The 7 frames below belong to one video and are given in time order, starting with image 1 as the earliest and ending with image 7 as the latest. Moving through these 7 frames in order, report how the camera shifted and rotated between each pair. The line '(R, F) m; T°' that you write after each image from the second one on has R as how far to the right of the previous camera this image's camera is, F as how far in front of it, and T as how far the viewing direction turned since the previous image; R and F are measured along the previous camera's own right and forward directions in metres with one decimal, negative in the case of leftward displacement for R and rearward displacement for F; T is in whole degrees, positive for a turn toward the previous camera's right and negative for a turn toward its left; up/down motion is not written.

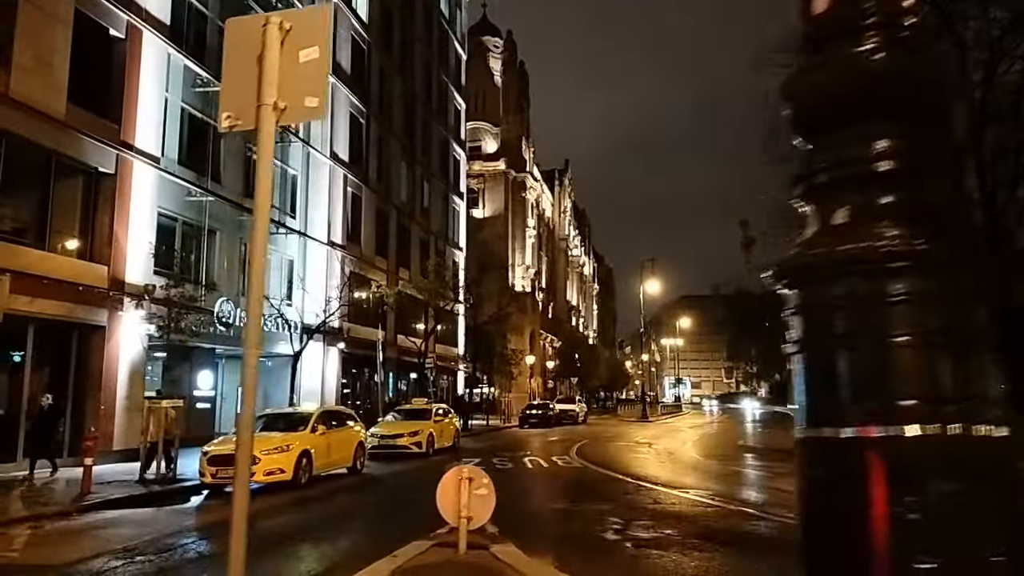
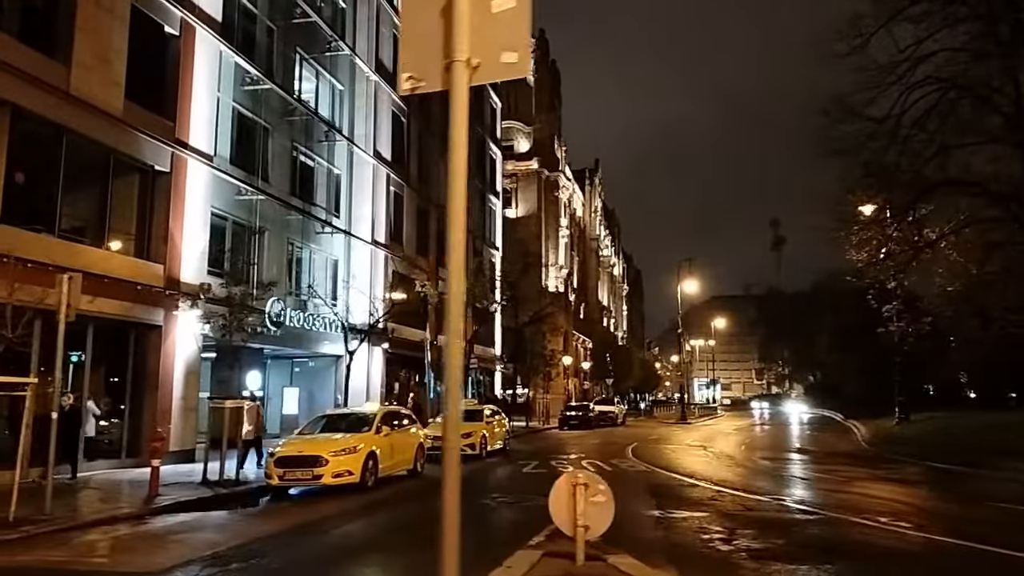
(-1.0, +0.6) m; -2°
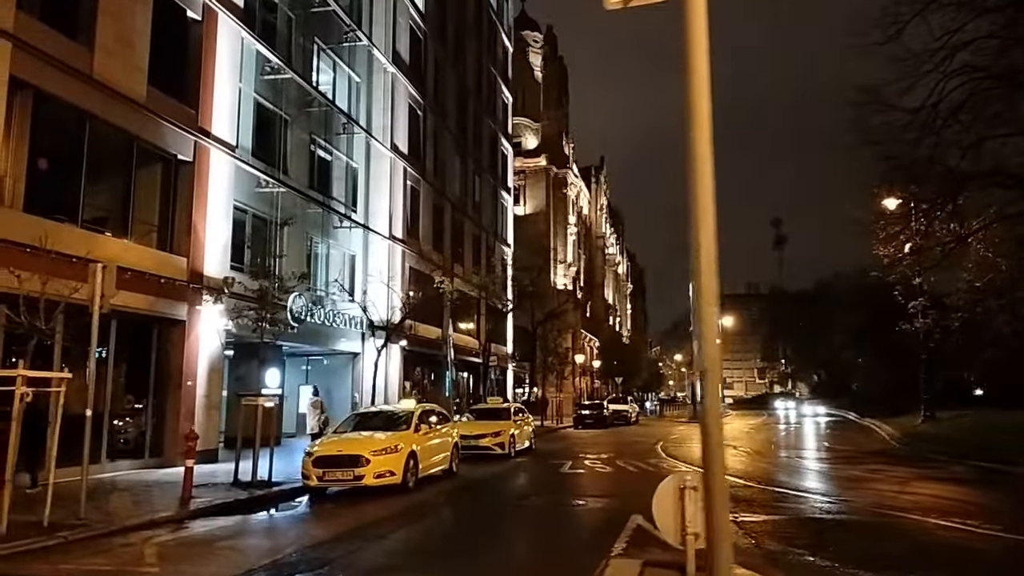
(-1.0, +0.7) m; 0°
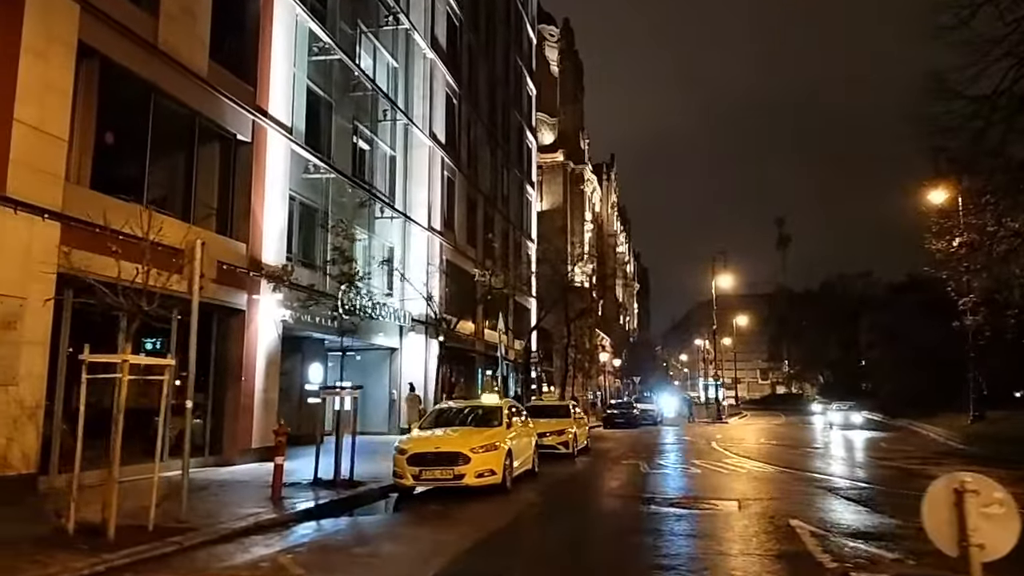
(-2.1, +1.1) m; 0°
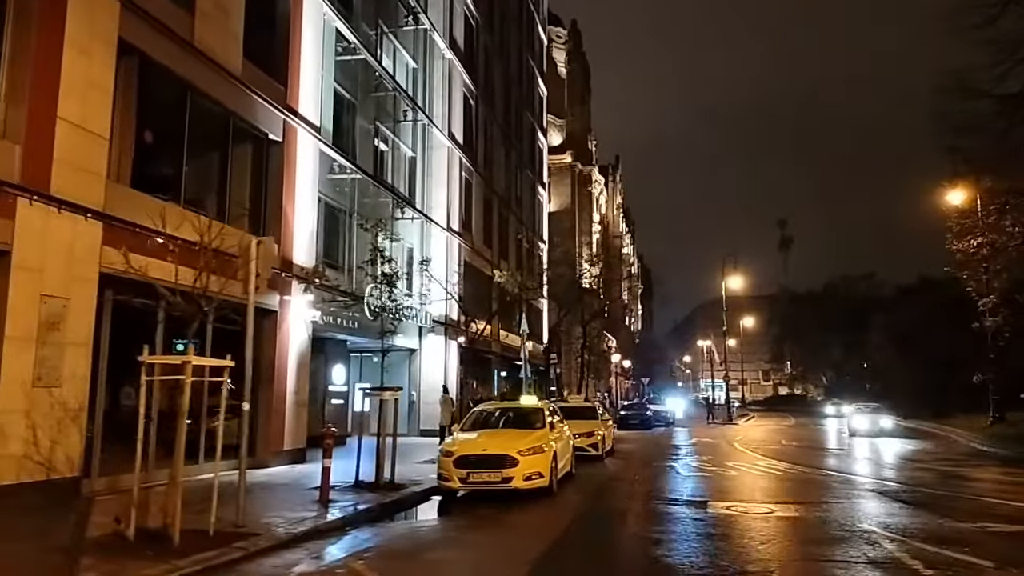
(-0.9, +0.2) m; 0°
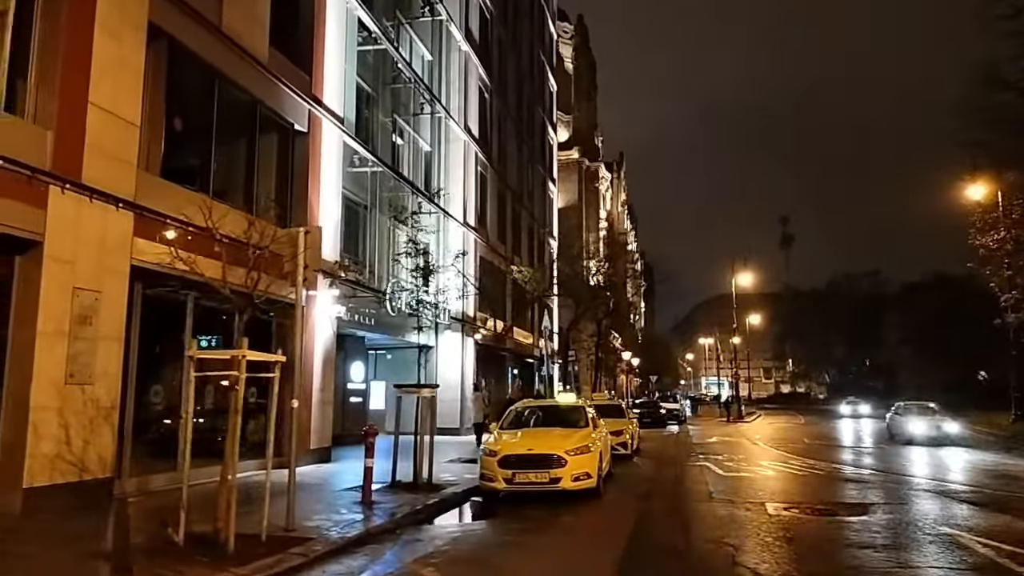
(-0.8, +0.5) m; 0°
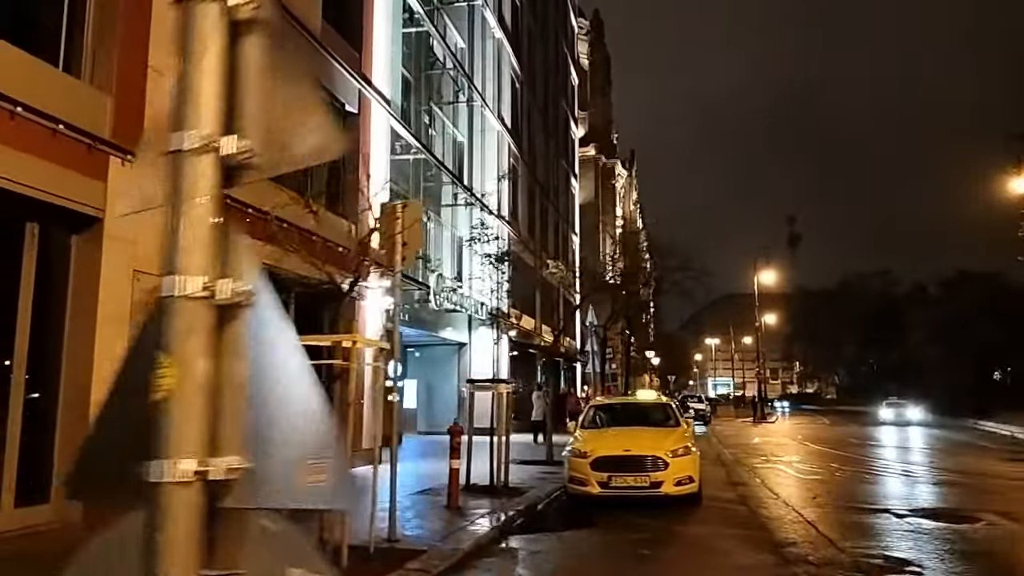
(-1.5, +1.1) m; 0°
